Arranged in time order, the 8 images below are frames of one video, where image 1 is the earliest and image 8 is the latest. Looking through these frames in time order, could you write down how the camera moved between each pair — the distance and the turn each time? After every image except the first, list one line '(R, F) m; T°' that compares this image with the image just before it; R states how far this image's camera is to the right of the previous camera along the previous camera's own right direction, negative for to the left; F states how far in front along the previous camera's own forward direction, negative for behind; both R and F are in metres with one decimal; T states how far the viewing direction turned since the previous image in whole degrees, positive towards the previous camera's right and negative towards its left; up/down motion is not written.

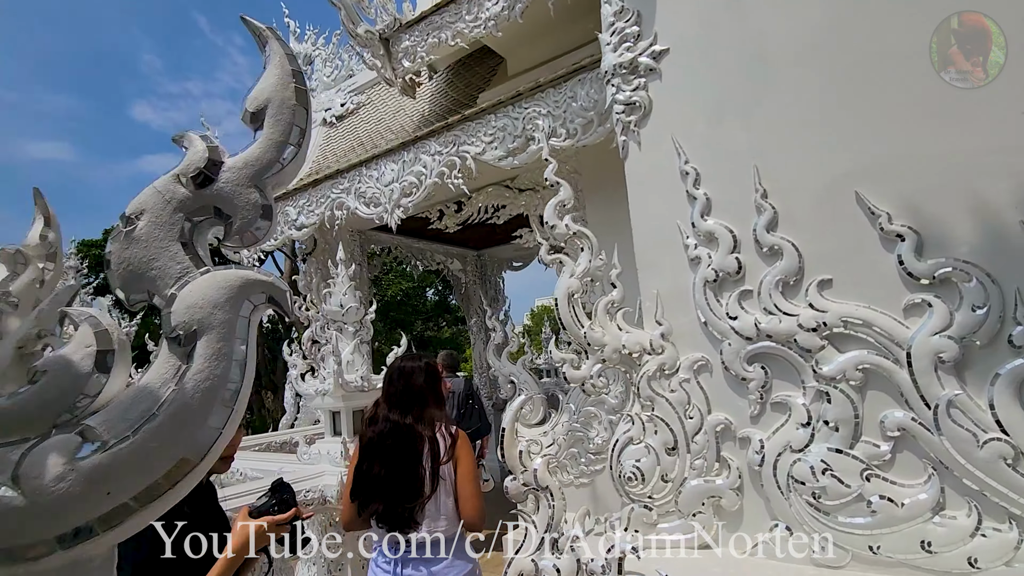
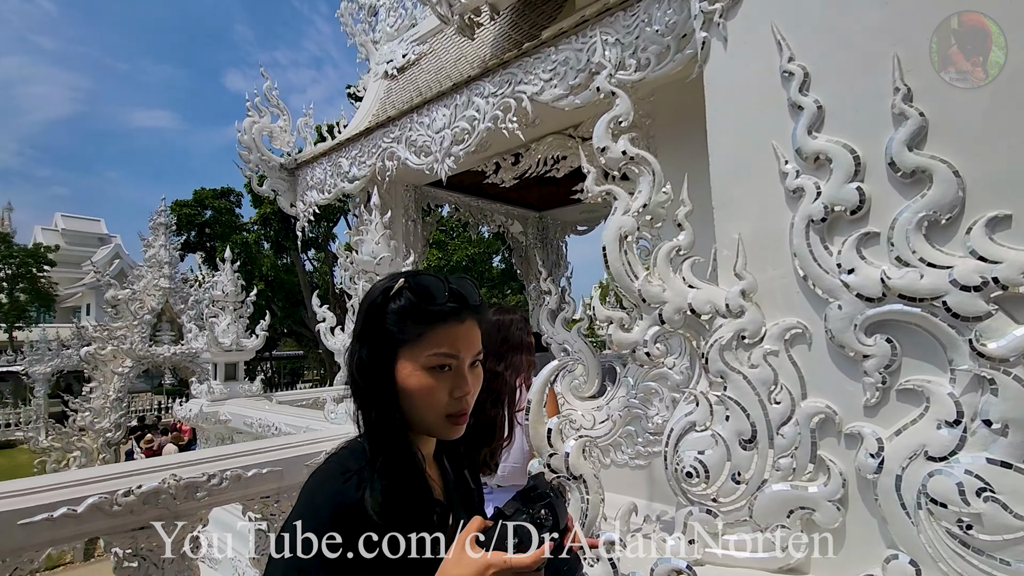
(+0.1, +0.5) m; -7°
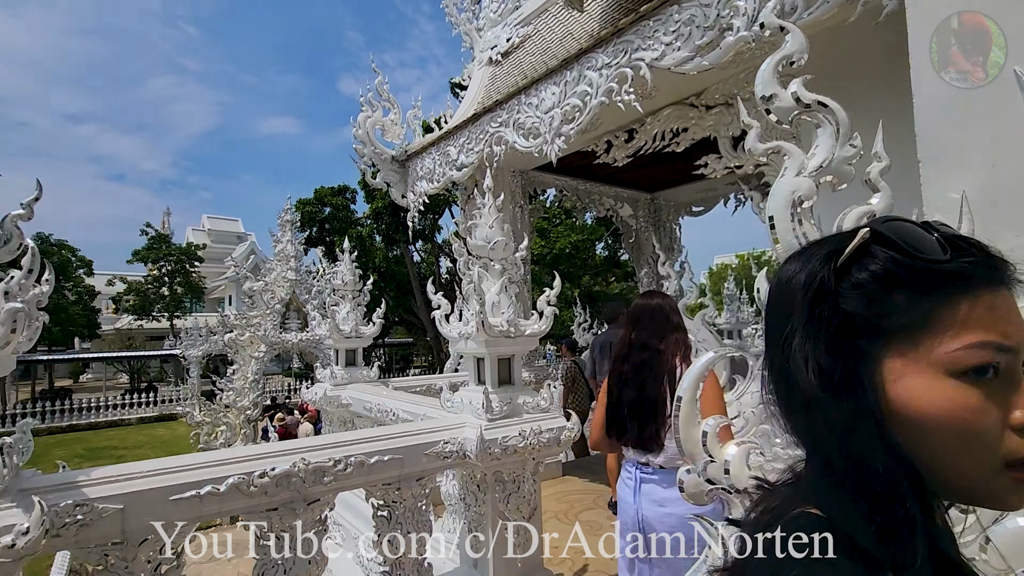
(-0.1, +0.2) m; -11°
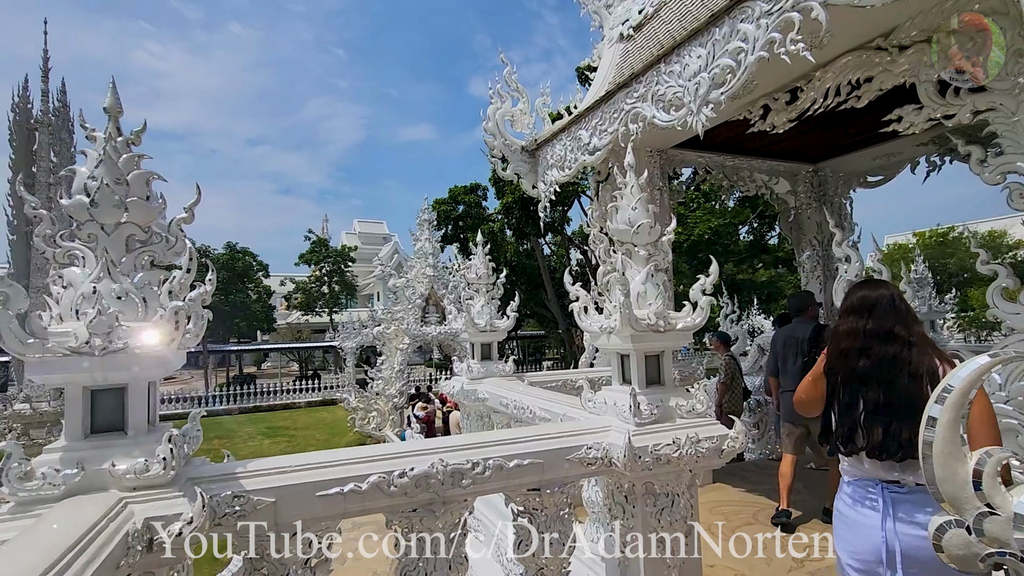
(-0.1, +0.3) m; -14°
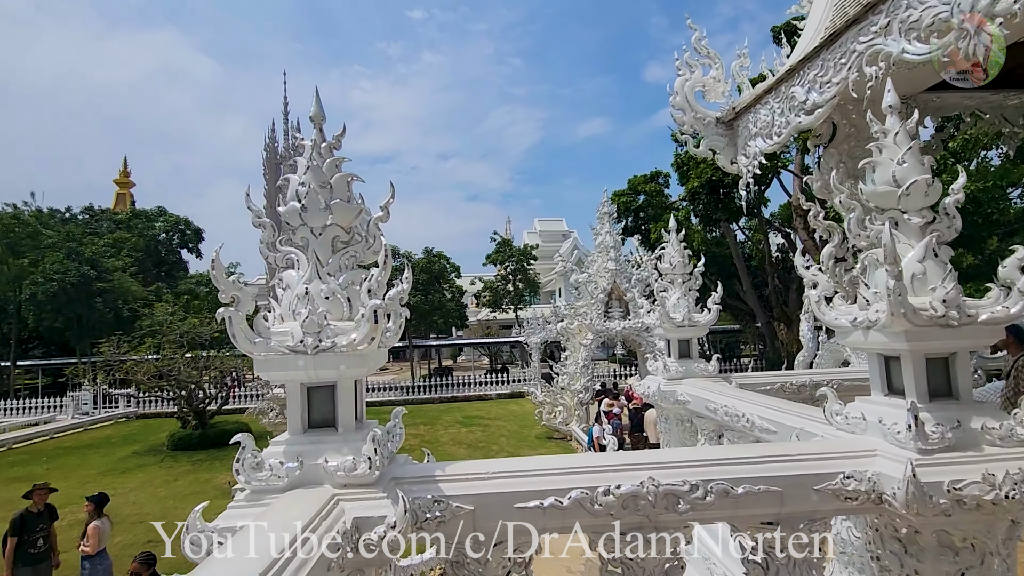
(-0.2, +0.3) m; -19°
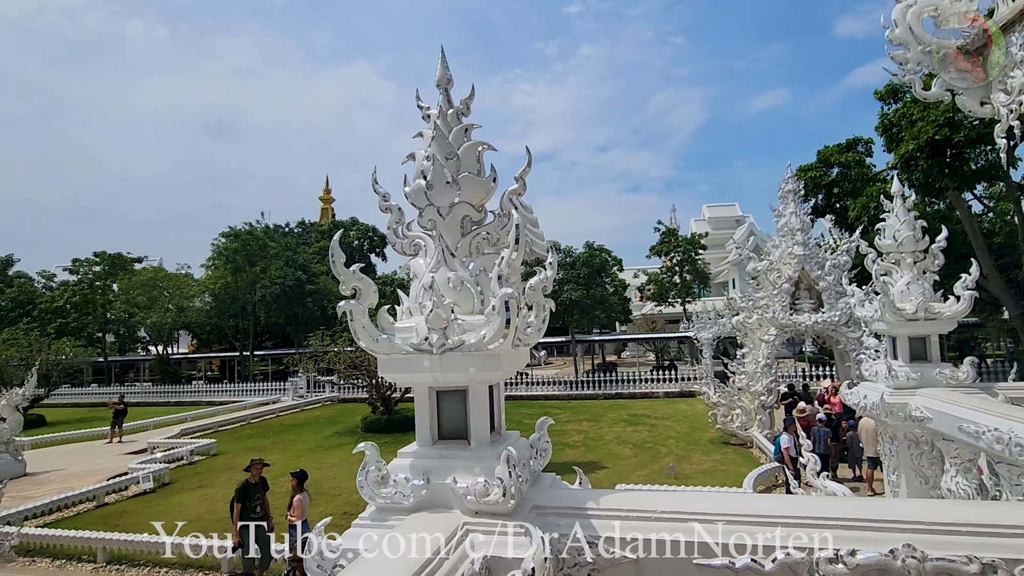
(0.0, +0.5) m; -18°
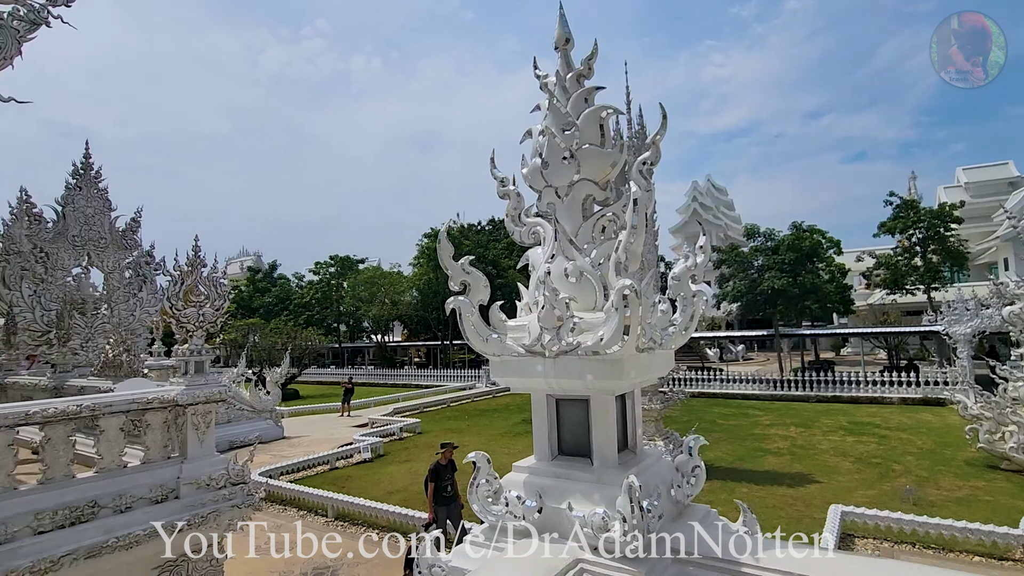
(+0.2, +0.3) m; -20°
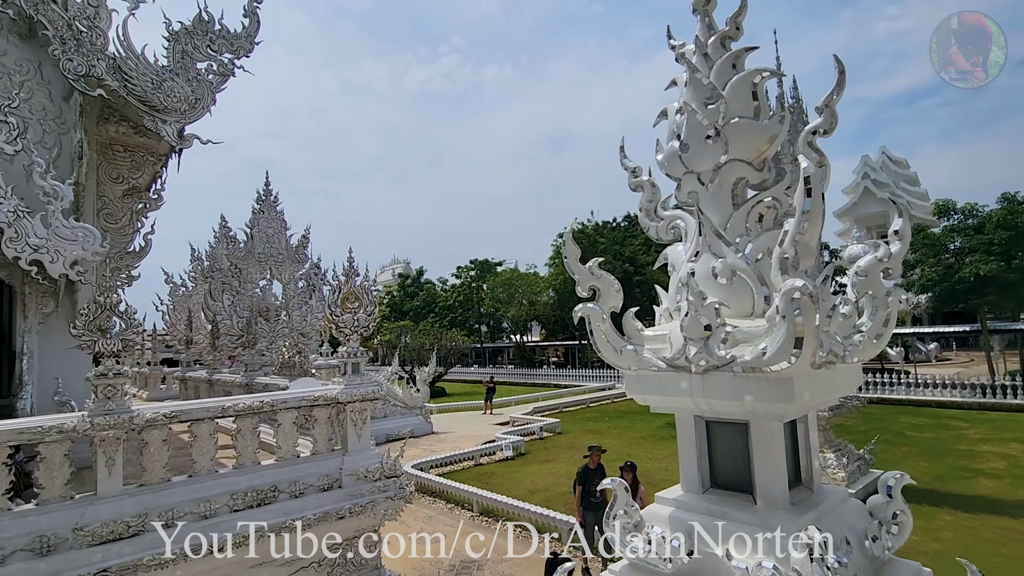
(0.0, +0.2) m; -15°
